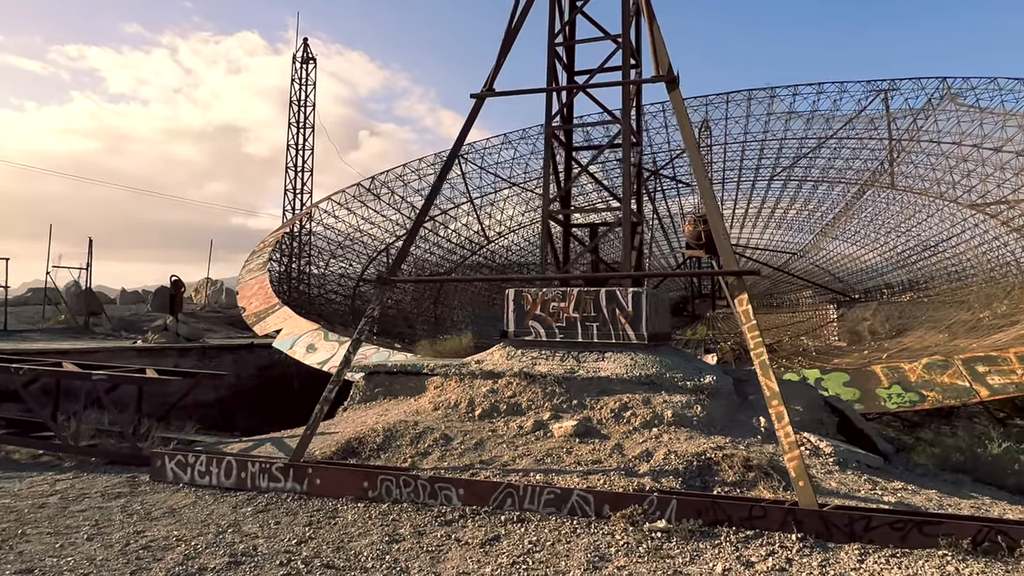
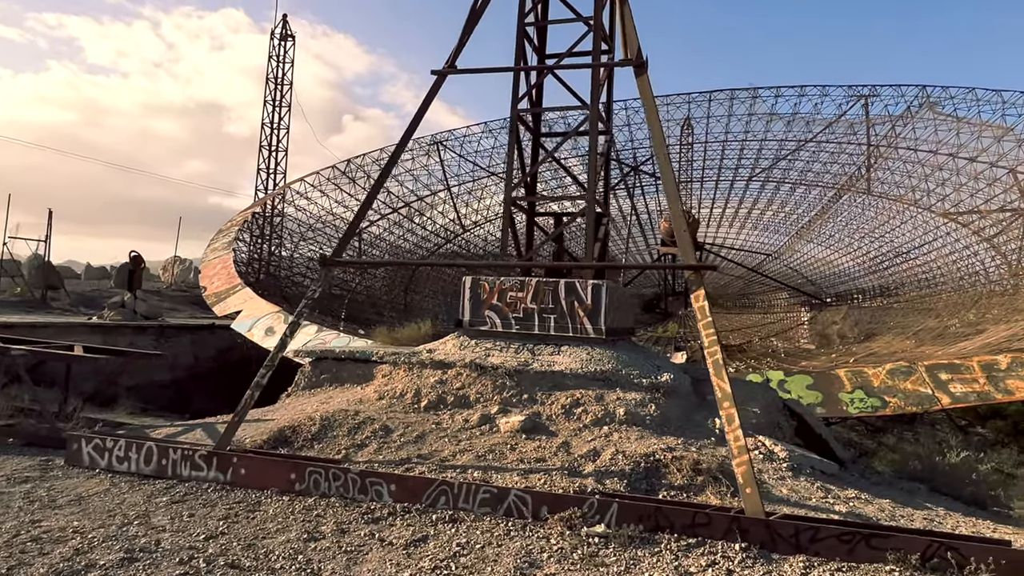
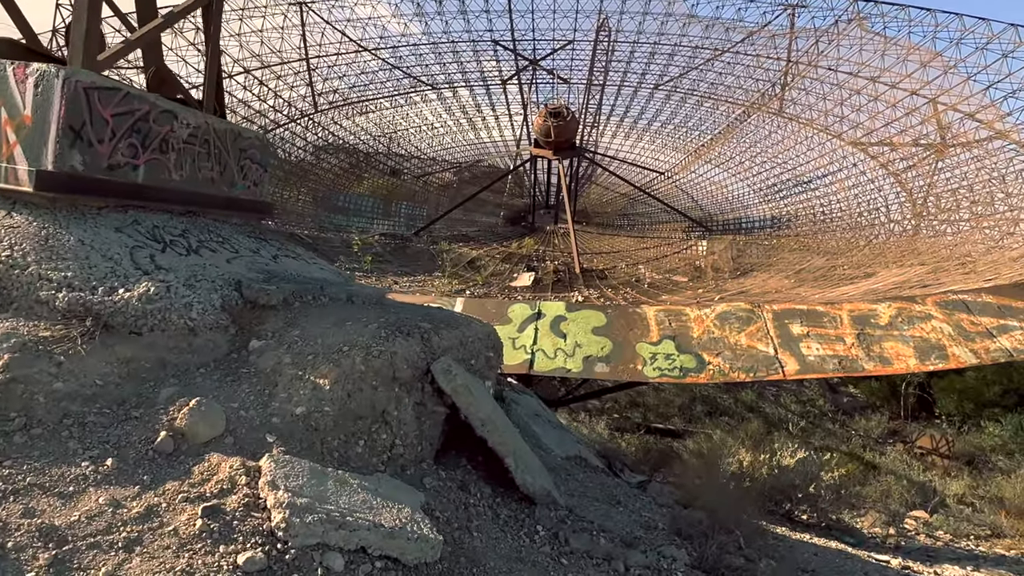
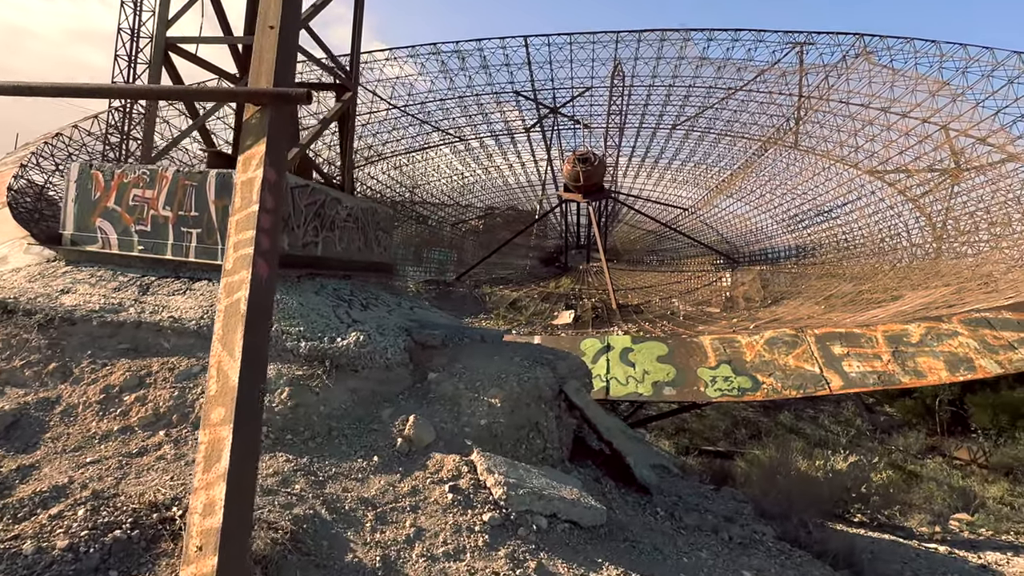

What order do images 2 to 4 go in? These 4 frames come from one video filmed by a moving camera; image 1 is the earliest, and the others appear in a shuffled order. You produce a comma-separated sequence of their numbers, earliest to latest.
2, 4, 3
